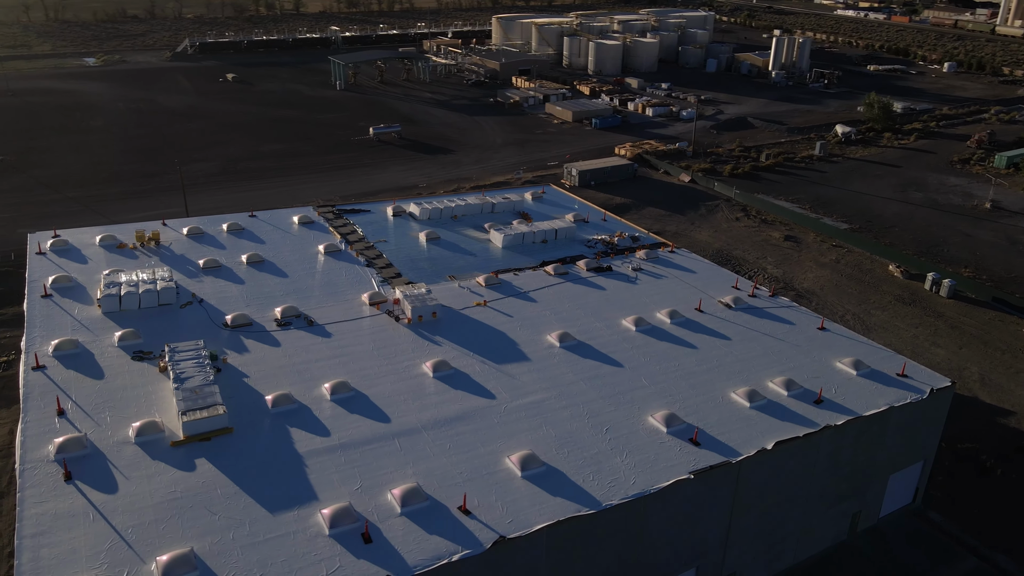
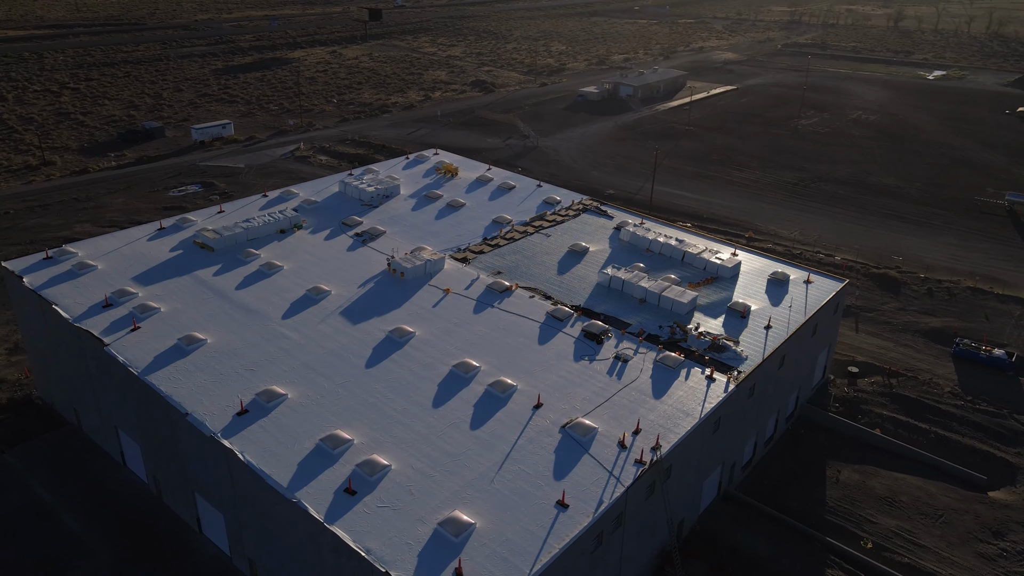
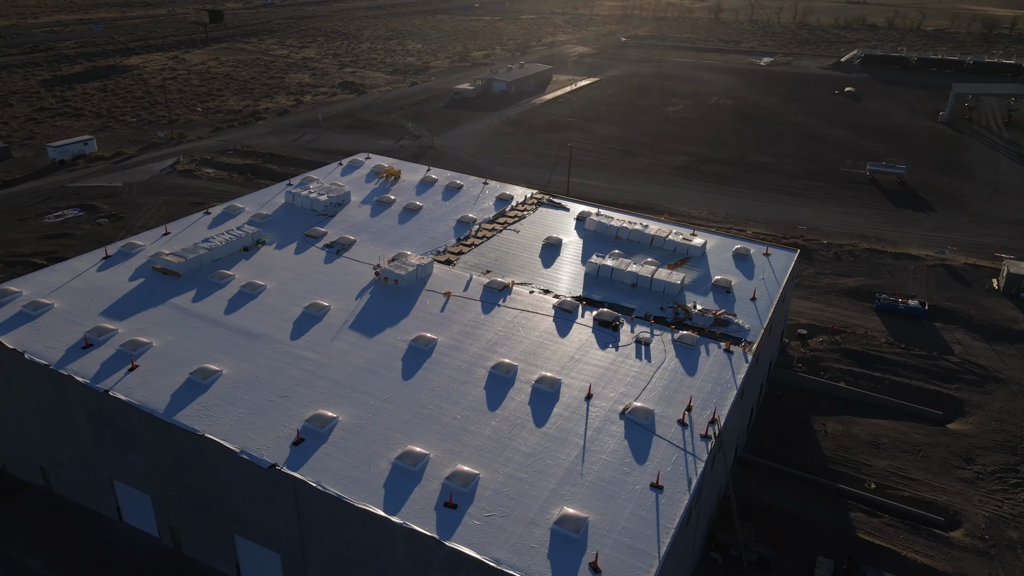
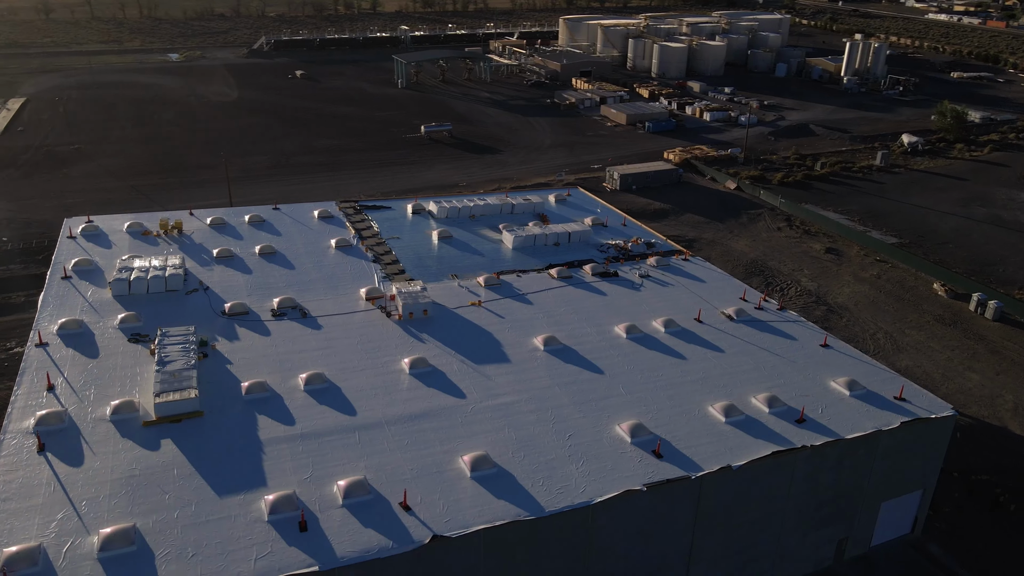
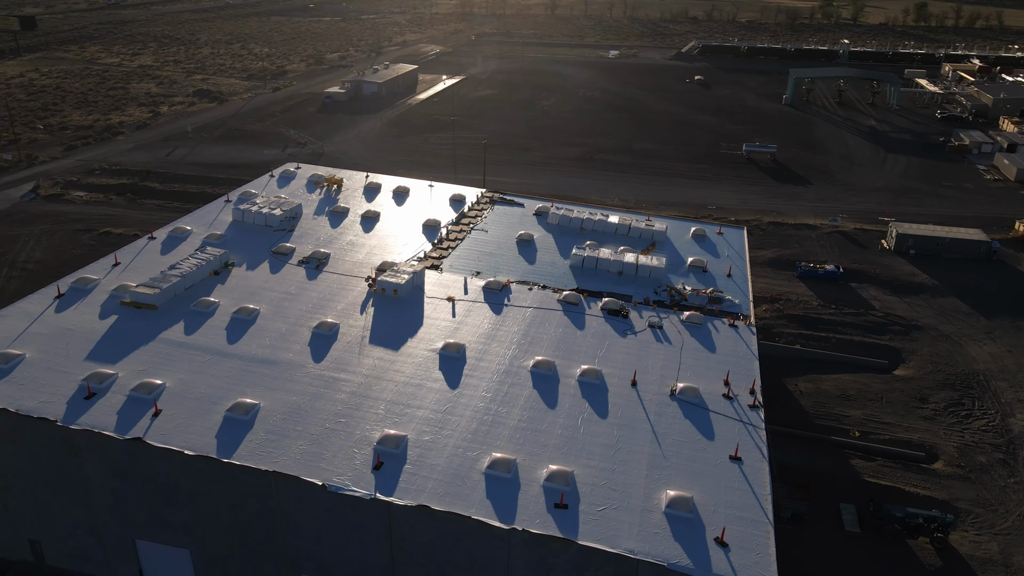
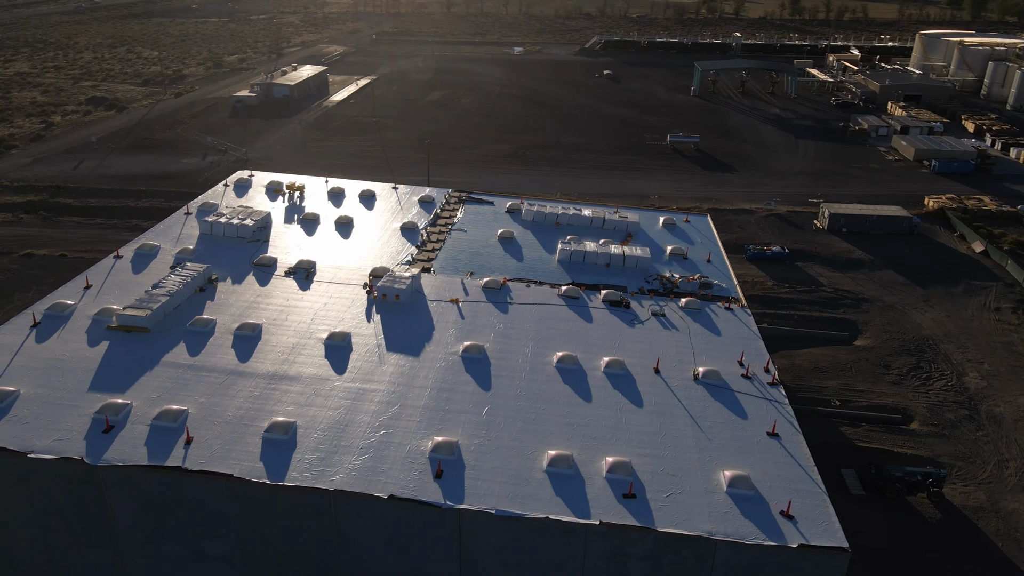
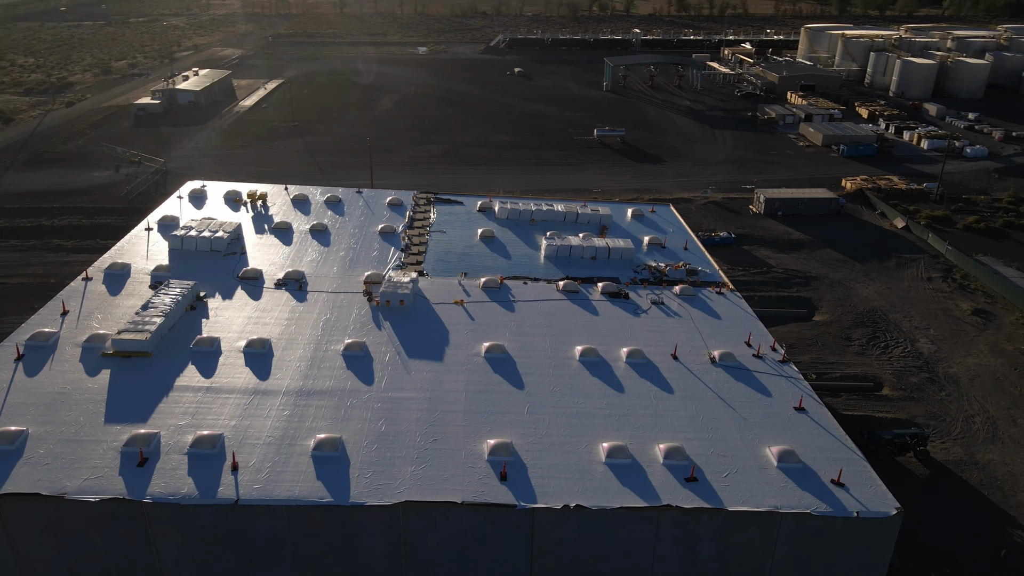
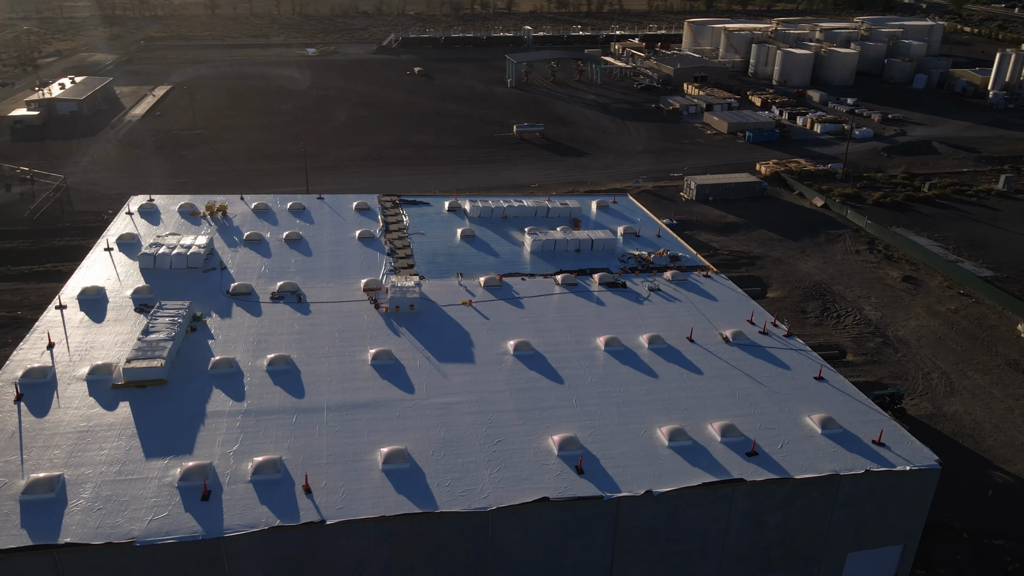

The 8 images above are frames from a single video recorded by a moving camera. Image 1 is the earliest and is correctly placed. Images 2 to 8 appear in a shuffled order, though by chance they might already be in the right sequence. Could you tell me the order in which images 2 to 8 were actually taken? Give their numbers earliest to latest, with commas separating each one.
4, 8, 7, 6, 5, 3, 2
